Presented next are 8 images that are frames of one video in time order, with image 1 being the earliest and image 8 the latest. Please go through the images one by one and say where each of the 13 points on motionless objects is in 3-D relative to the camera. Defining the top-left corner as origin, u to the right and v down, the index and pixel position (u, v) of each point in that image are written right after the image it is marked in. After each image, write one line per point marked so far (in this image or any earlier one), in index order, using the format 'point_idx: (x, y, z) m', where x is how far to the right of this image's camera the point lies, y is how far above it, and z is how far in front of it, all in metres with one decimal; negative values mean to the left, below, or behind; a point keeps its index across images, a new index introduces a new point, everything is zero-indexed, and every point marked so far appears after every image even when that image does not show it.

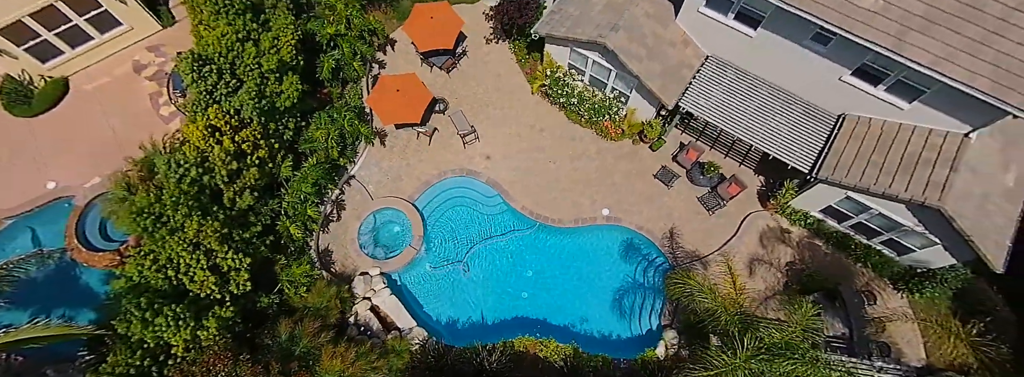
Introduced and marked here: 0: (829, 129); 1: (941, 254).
0: (+14.6, +2.7, +15.7) m
1: (+17.9, -2.7, +14.0) m
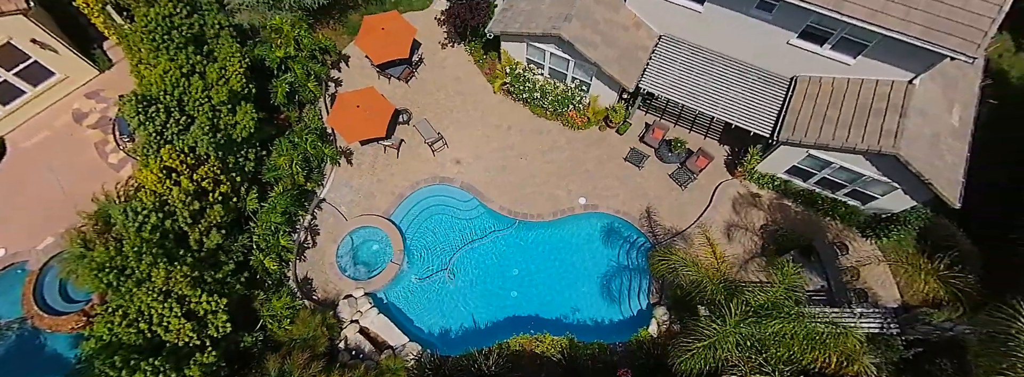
0: (+12.9, +4.6, +16.2) m
1: (+16.9, -0.4, +14.7) m
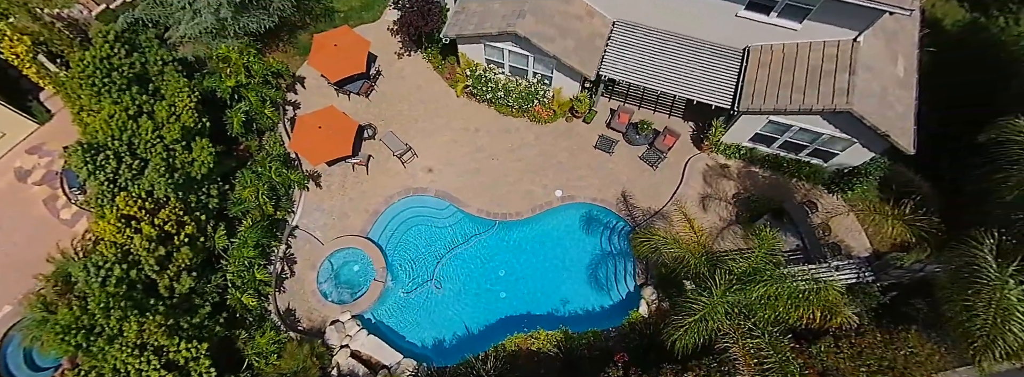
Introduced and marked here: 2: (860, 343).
0: (+11.0, +6.1, +16.6) m
1: (+15.7, +1.7, +15.2) m
2: (+12.1, -5.3, +11.5) m
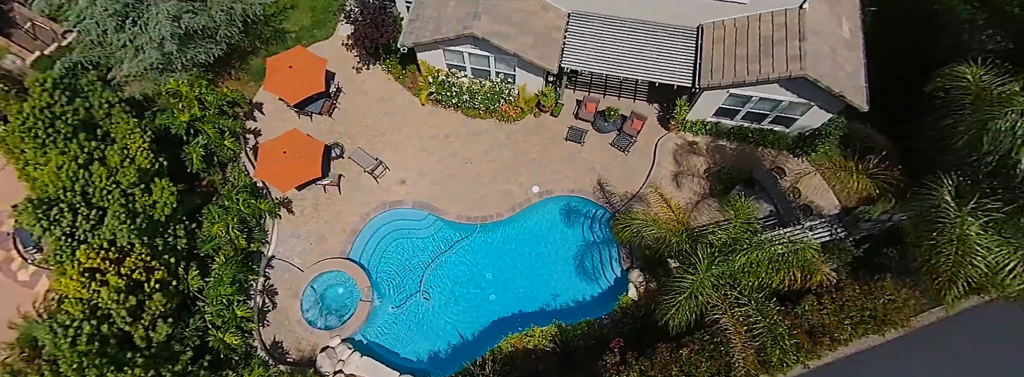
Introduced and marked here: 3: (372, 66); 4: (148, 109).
0: (+9.0, +7.3, +16.9) m
1: (+14.3, +3.5, +15.7) m
2: (+11.7, -3.8, +11.9) m
3: (-8.2, +7.1, +19.7) m
4: (-16.5, +3.6, +15.3) m
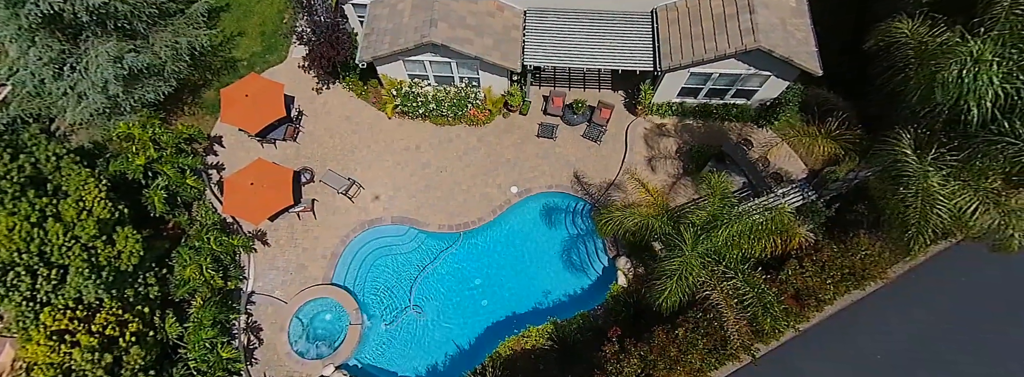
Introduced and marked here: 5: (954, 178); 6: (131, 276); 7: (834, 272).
0: (+7.0, +8.2, +17.1) m
1: (+12.6, +5.1, +16.2) m
2: (+11.2, -2.5, +12.3) m
3: (-10.2, +5.9, +19.3) m
4: (-17.8, +1.3, +14.6) m
5: (+12.6, +0.3, +9.6) m
6: (-14.8, -3.4, +13.1) m
7: (+11.2, -2.9, +11.9) m
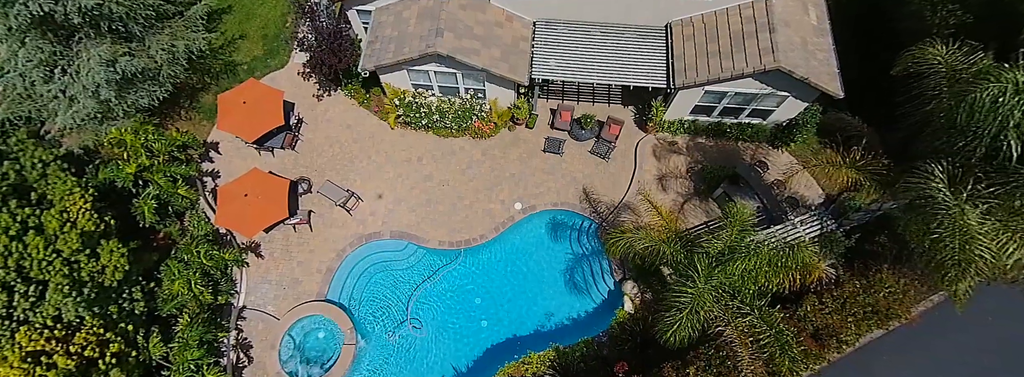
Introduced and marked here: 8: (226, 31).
0: (+7.4, +7.2, +16.5) m
1: (+13.0, +3.9, +15.5) m
2: (+11.3, -3.6, +11.6) m
3: (-9.8, +5.3, +18.7) m
4: (-17.6, +1.0, +14.1) m
5: (+12.7, -0.8, +9.0) m
6: (-14.7, -3.8, +12.5) m
7: (+11.3, -4.0, +11.2) m
8: (-16.2, +8.9, +19.2) m
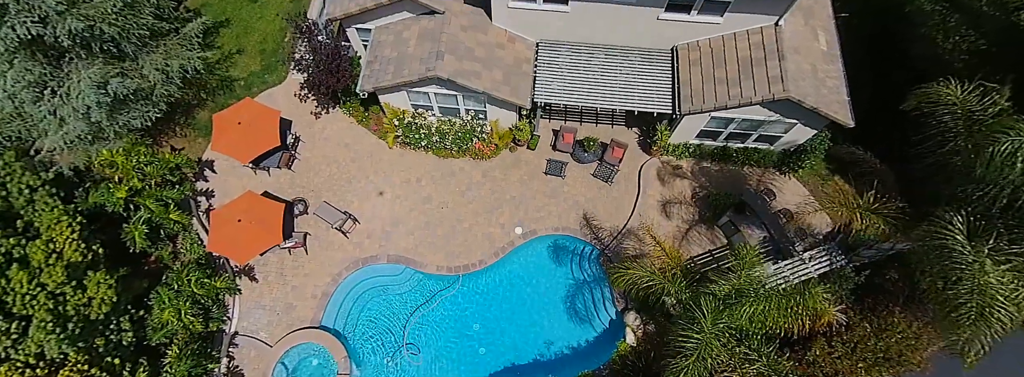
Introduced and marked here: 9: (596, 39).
0: (+7.5, +6.0, +16.1) m
1: (+13.0, +2.6, +15.2) m
2: (+11.2, -4.9, +11.2) m
3: (-9.8, +4.3, +18.4) m
4: (-17.6, +0.1, +13.7) m
5: (+12.7, -2.1, +8.6) m
6: (-14.7, -4.8, +12.2) m
7: (+11.2, -5.3, +10.8) m
8: (-16.1, +7.9, +18.8) m
9: (+4.1, +7.2, +16.2) m
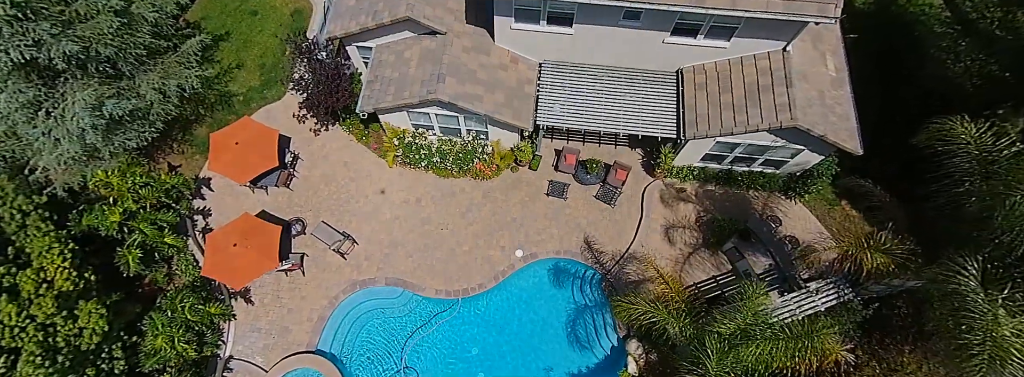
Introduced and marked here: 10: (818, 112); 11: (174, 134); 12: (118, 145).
0: (+7.6, +4.8, +15.9) m
1: (+13.1, +1.4, +14.9) m
2: (+11.2, -6.1, +10.9) m
3: (-9.7, +3.3, +18.2) m
4: (-17.5, -0.8, +13.5) m
5: (+12.8, -3.3, +8.3) m
6: (-14.7, -5.6, +11.9) m
7: (+11.2, -6.5, +10.5) m
8: (-16.0, +7.0, +18.6) m
9: (+4.2, +6.1, +15.9) m
10: (+11.8, +2.9, +13.1) m
11: (-17.2, +2.8, +17.1) m
12: (-16.8, +2.0, +14.4) m
